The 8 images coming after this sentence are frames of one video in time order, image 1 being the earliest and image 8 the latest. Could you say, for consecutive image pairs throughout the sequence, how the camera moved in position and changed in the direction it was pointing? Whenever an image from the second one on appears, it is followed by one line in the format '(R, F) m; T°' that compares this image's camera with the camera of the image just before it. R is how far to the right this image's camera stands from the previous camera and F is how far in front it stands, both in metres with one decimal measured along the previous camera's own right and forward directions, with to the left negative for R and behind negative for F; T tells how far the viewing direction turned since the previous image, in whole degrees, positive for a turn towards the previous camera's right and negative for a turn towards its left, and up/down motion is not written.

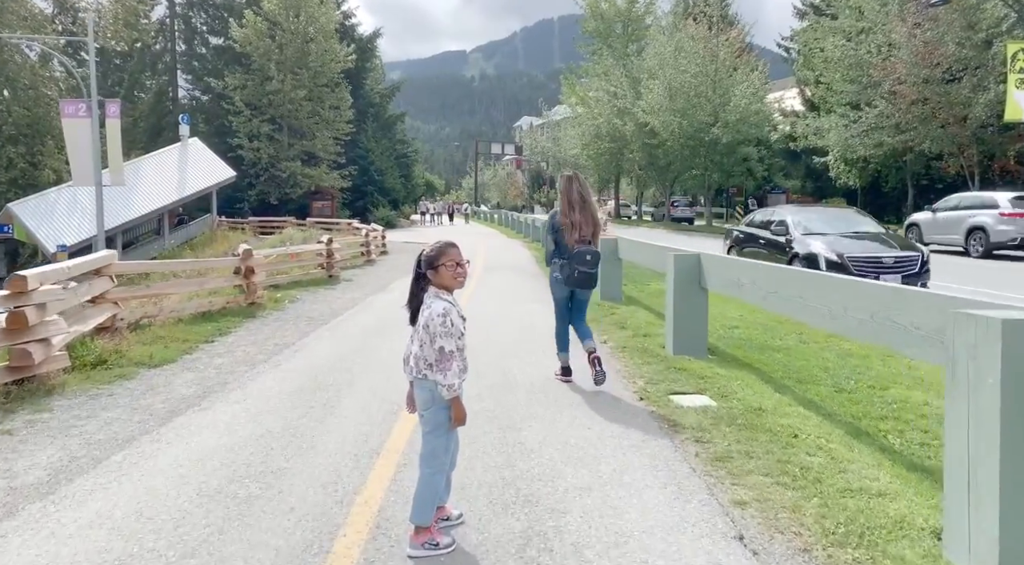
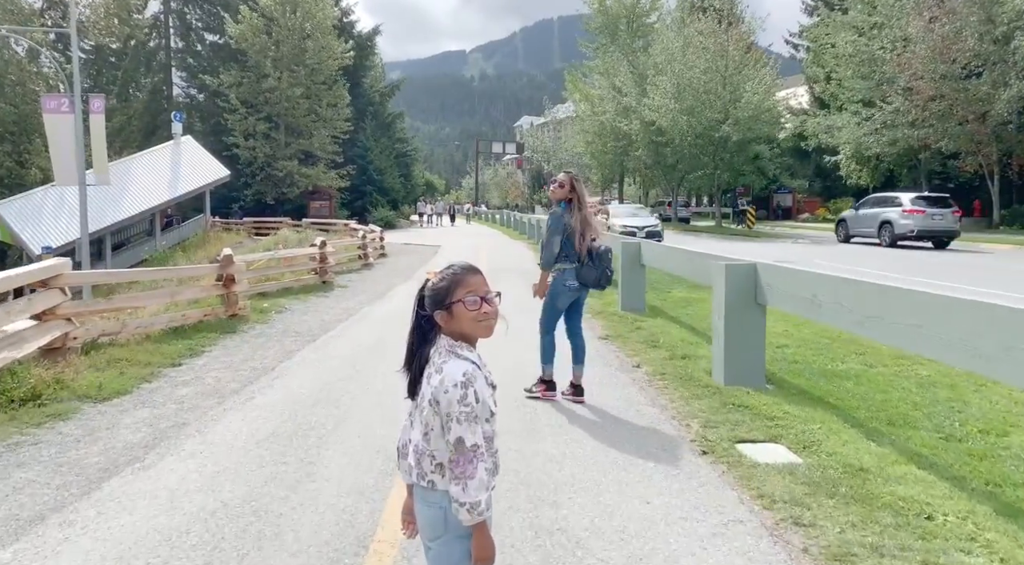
(-0.2, +1.3) m; 0°
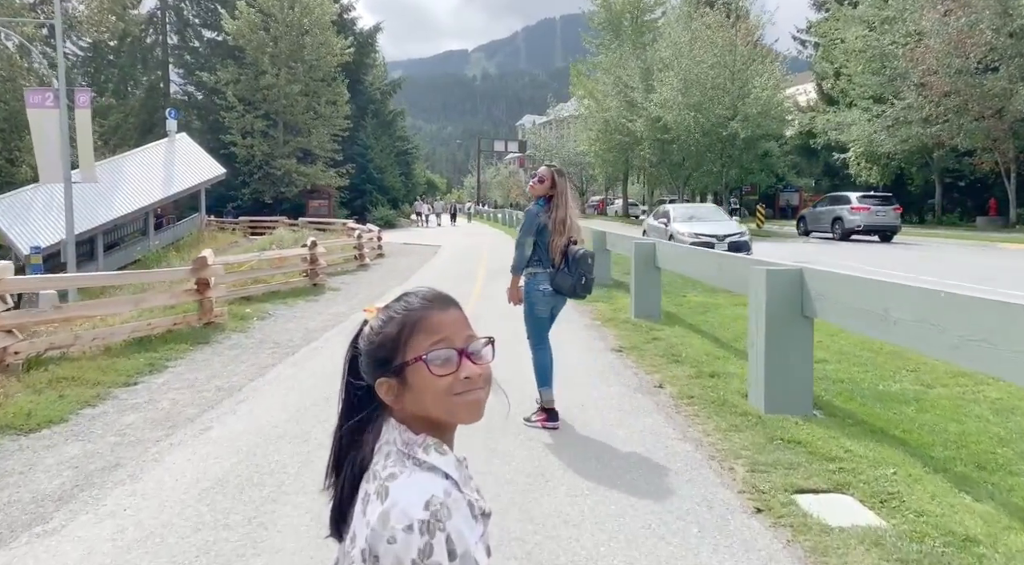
(0.0, +1.0) m; 0°
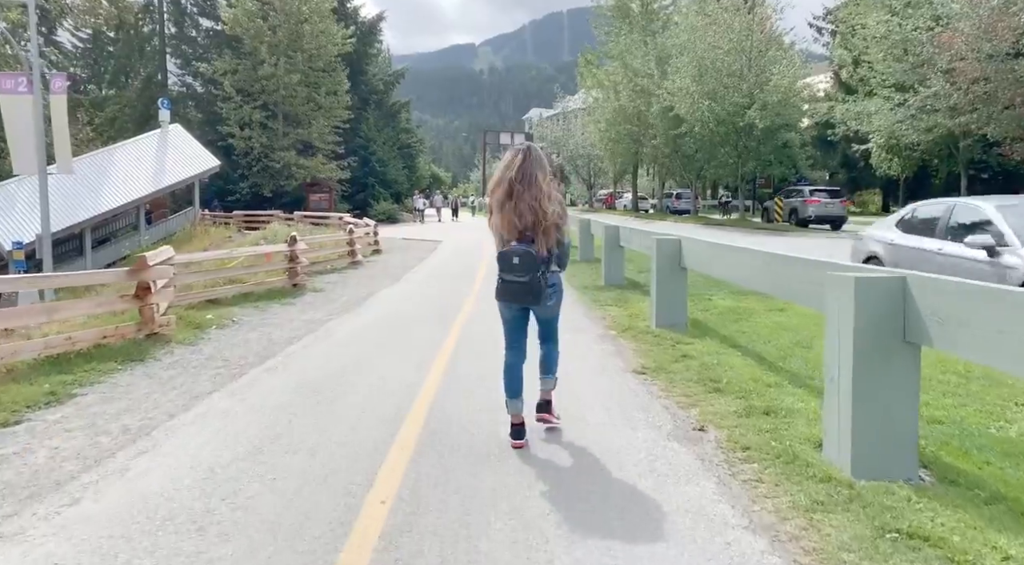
(+0.1, +1.6) m; -1°
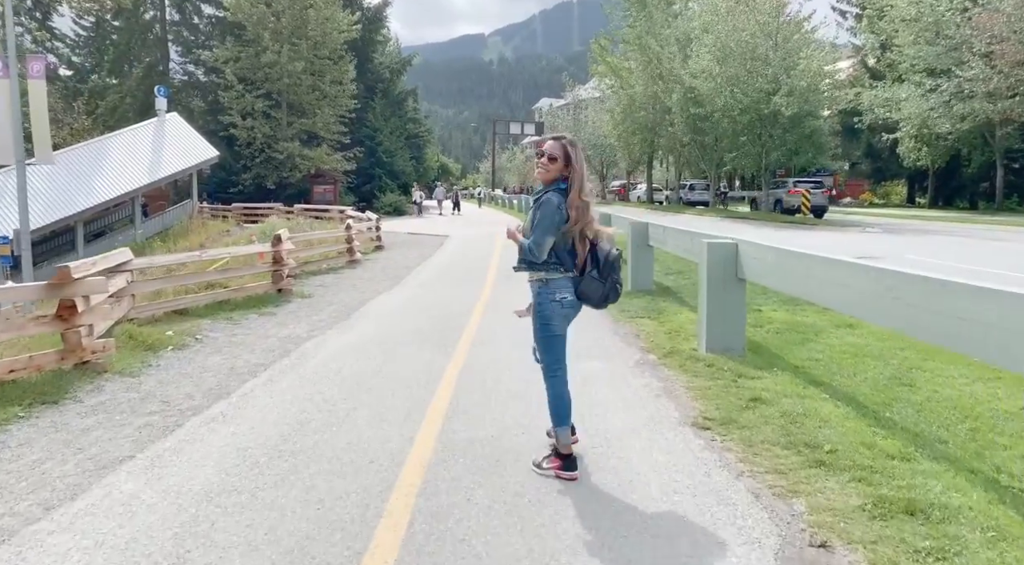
(-0.1, +1.7) m; -1°
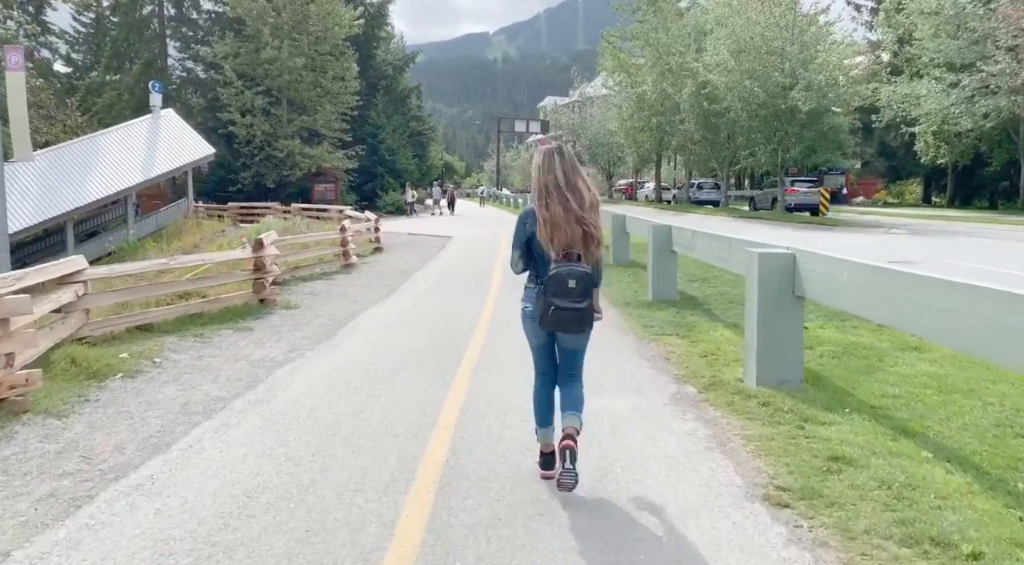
(-0.1, +1.3) m; 0°
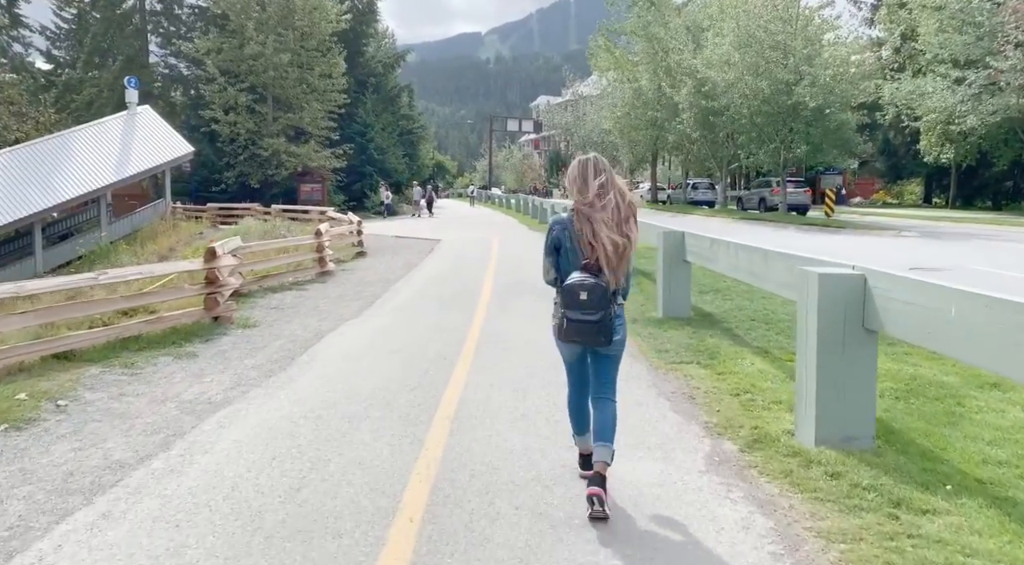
(0.0, +1.5) m; +1°
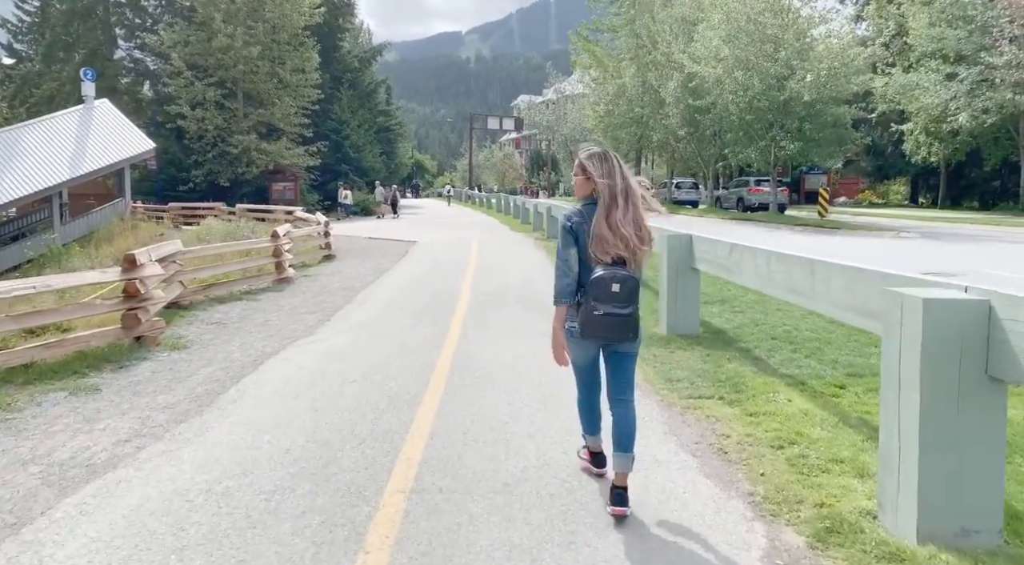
(0.0, +1.5) m; +1°
